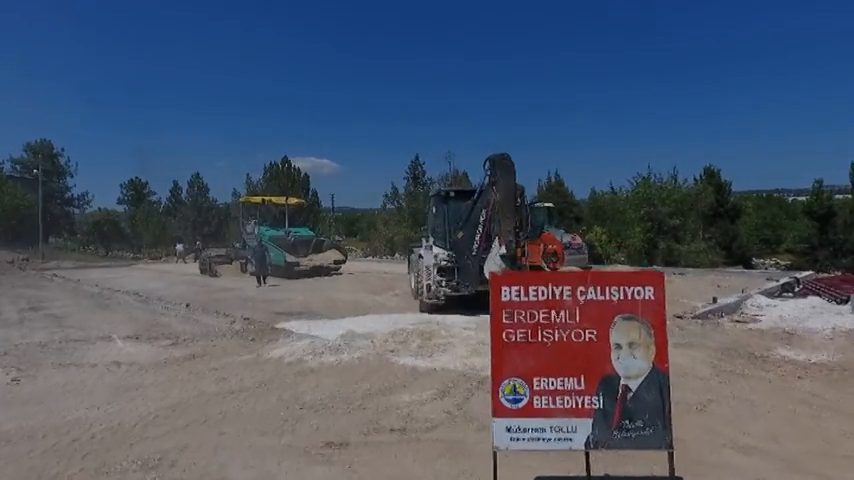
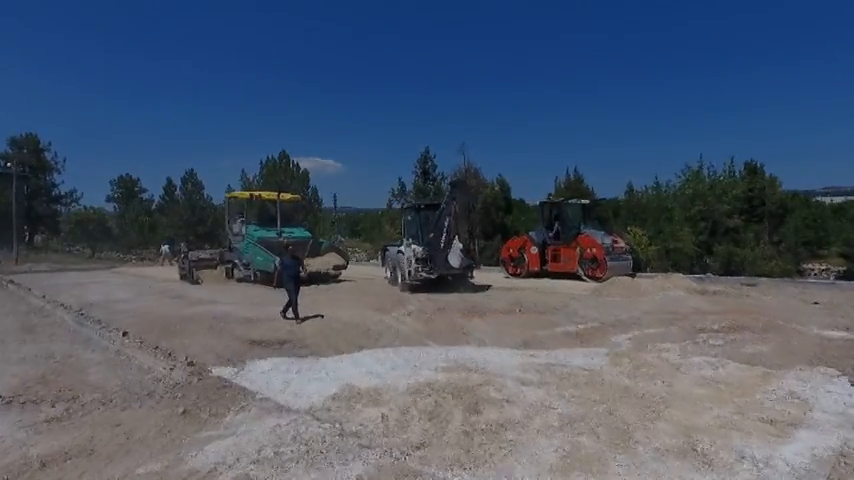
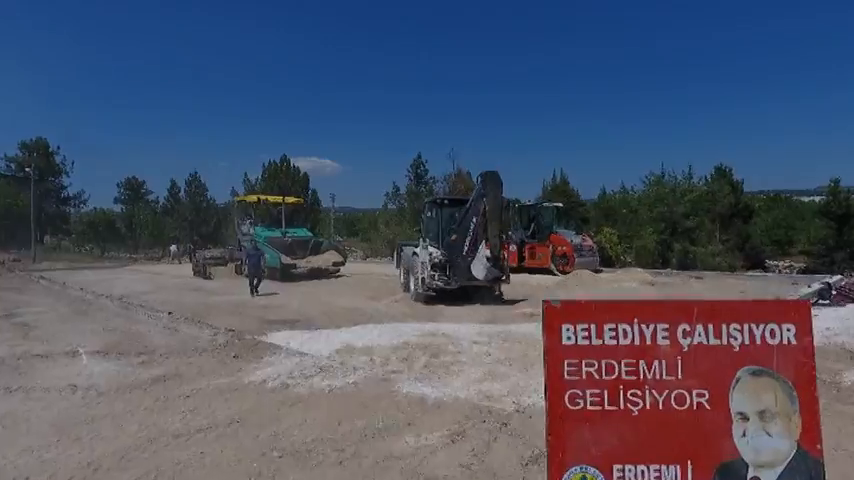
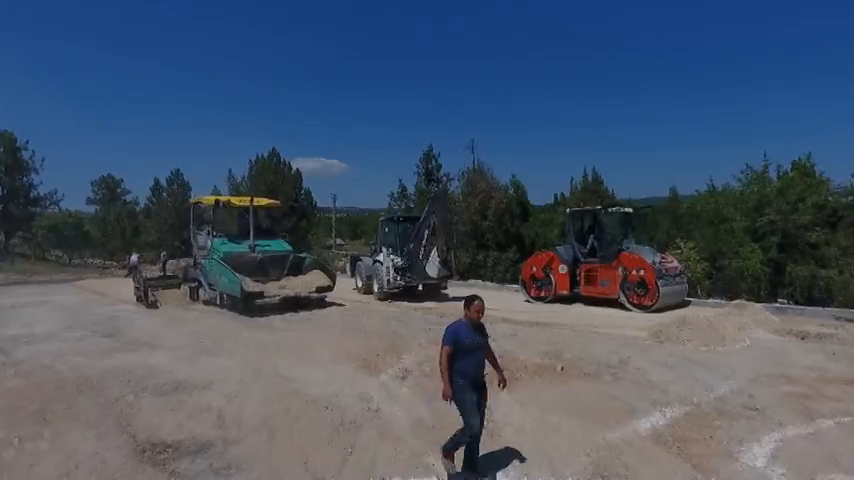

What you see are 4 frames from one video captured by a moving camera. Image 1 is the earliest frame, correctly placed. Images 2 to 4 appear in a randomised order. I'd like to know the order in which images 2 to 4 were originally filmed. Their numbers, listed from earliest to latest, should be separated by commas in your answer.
3, 2, 4
